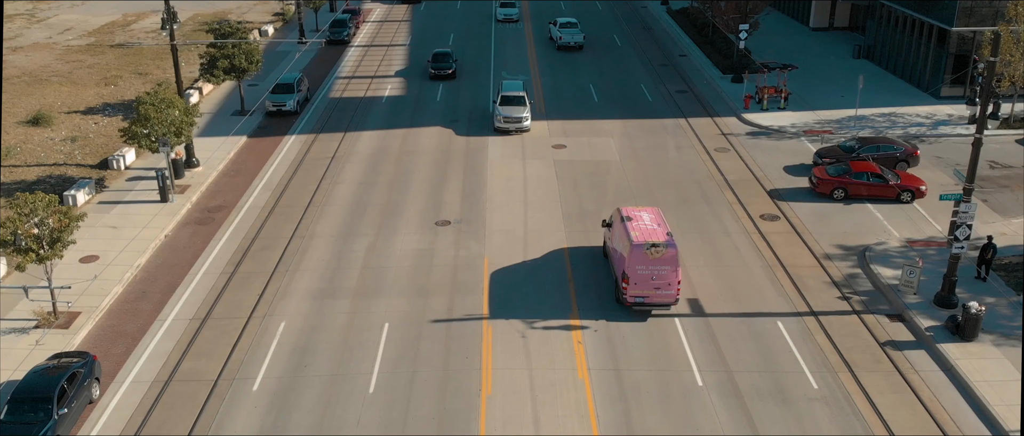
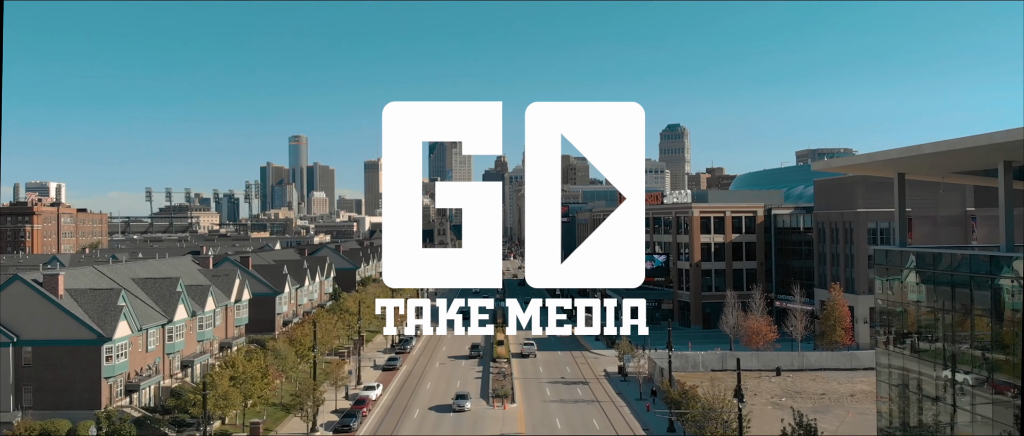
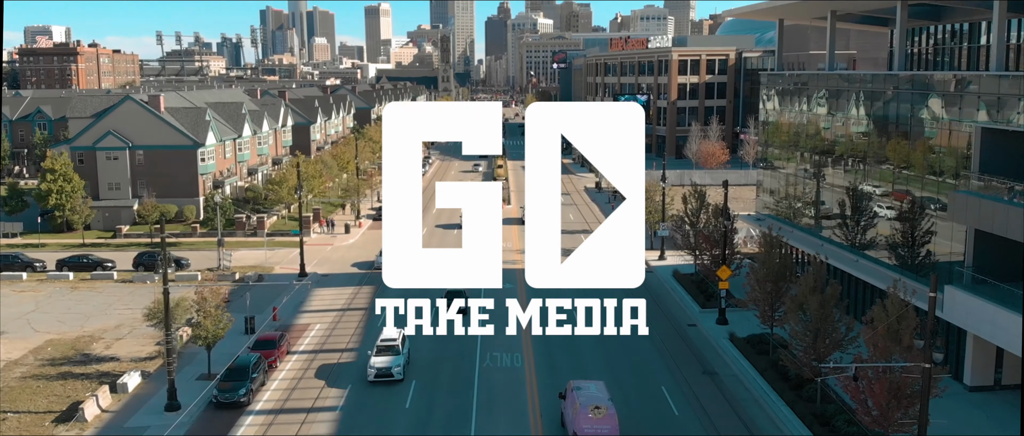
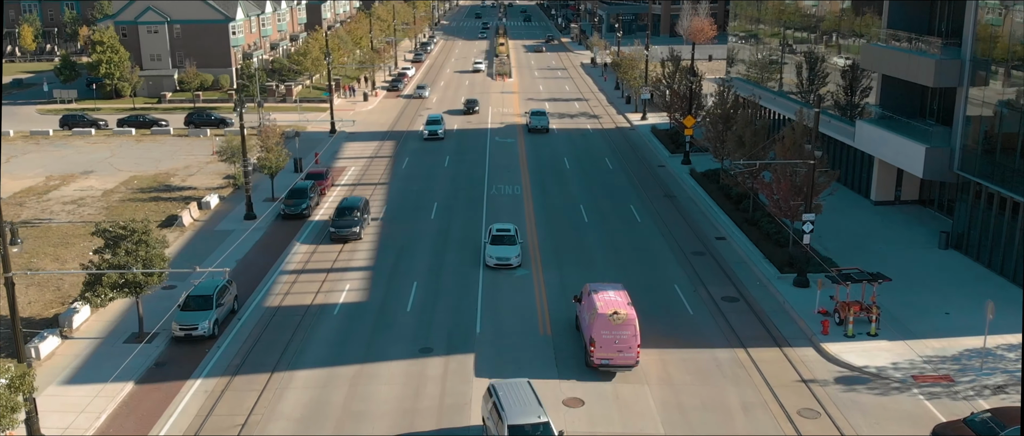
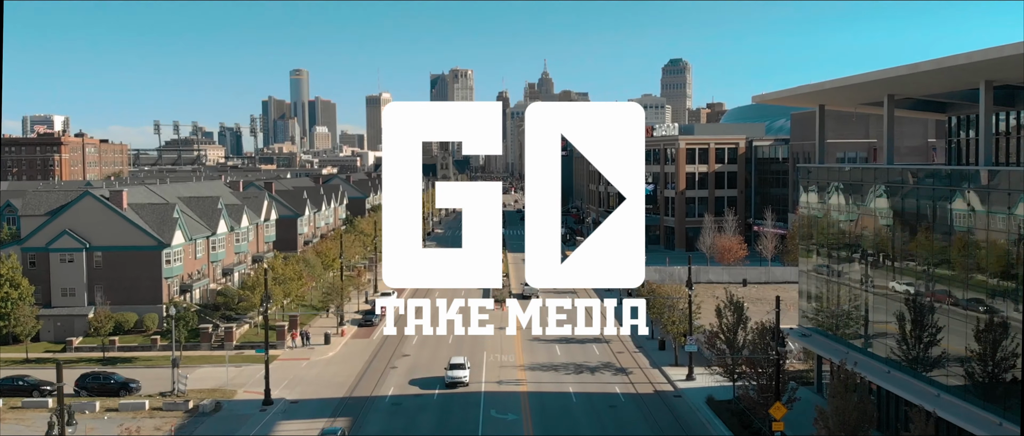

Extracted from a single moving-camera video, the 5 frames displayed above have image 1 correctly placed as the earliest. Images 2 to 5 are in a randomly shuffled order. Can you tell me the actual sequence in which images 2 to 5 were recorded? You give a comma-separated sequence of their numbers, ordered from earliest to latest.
4, 3, 5, 2
